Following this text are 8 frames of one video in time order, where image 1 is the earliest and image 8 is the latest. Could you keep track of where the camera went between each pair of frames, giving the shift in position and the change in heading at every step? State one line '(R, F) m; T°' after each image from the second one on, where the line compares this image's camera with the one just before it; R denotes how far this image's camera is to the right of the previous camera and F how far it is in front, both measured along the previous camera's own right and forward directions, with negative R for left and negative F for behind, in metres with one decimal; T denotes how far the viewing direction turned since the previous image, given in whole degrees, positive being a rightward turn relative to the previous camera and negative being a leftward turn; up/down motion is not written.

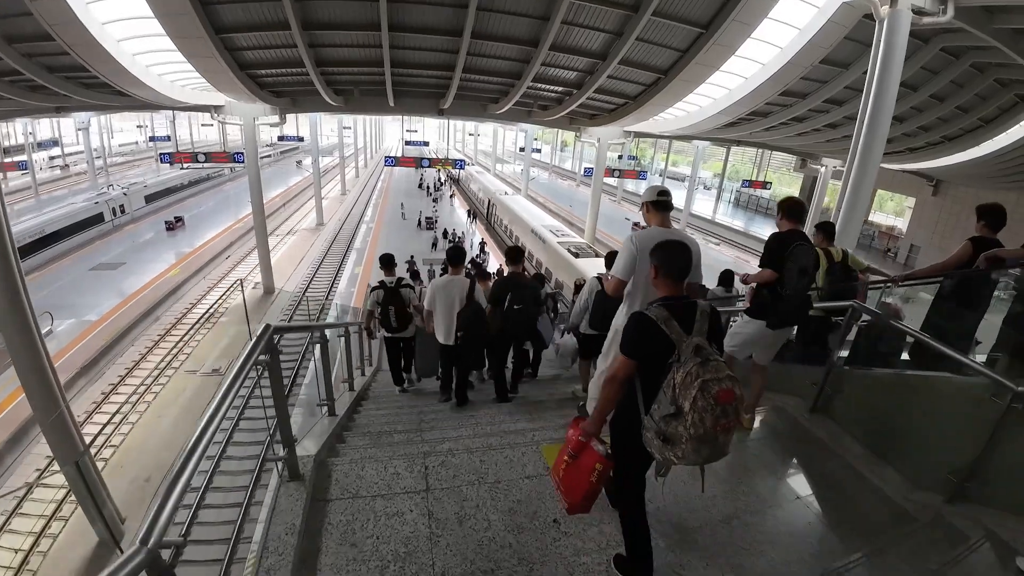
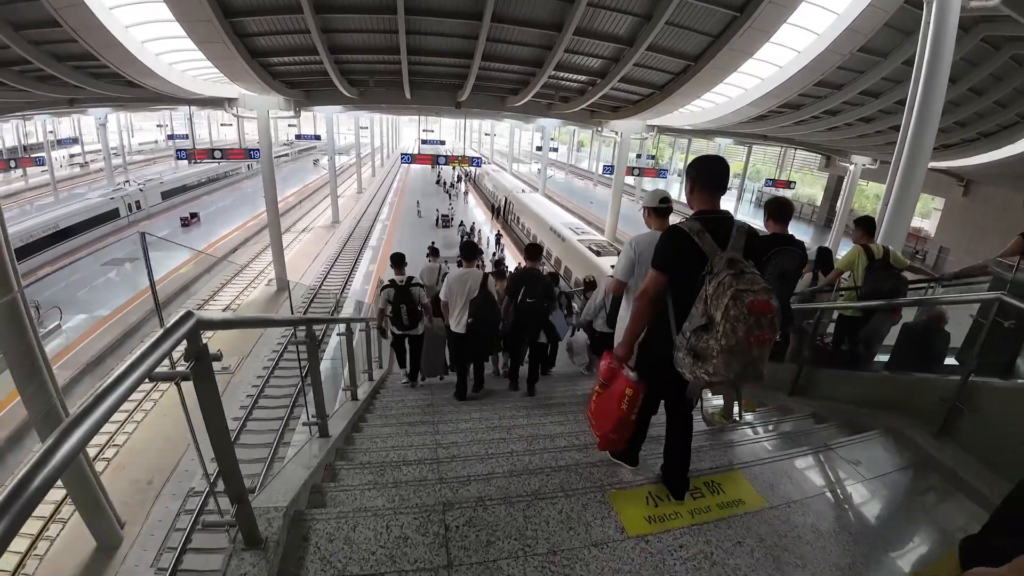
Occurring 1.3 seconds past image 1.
(-0.1, +0.5) m; -2°
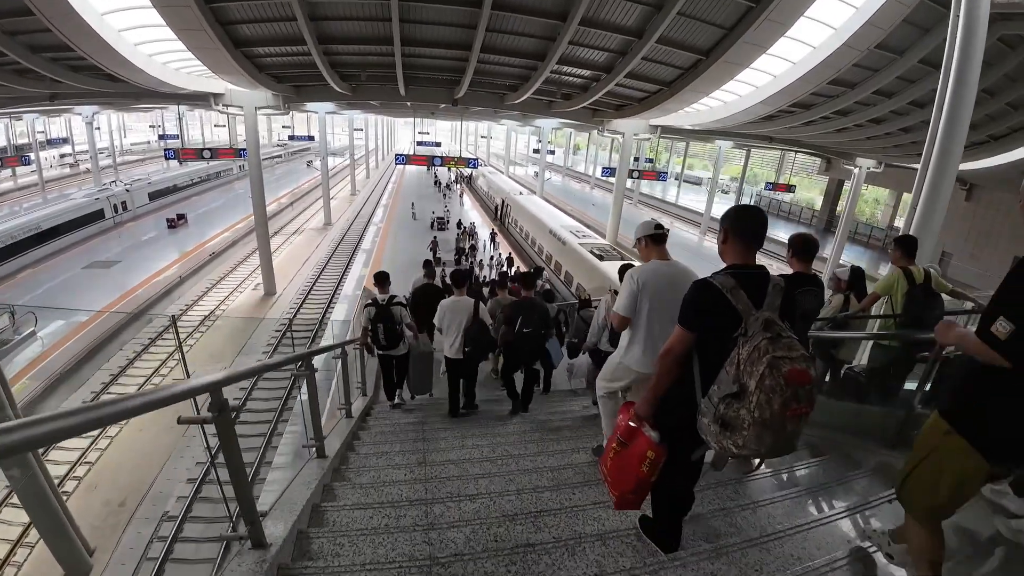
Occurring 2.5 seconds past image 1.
(-0.1, +0.6) m; +1°
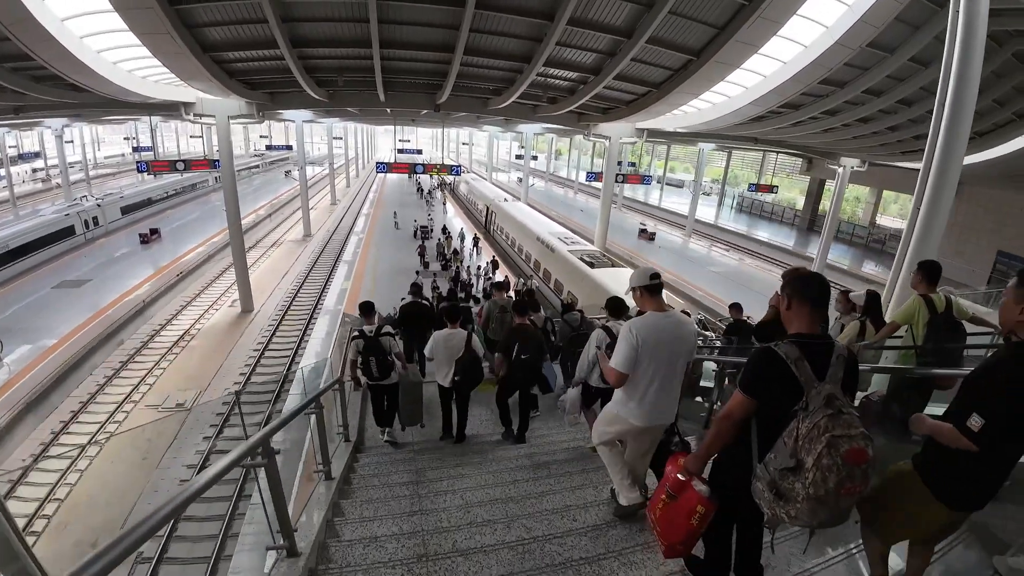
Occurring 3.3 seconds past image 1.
(-0.1, +0.5) m; +2°
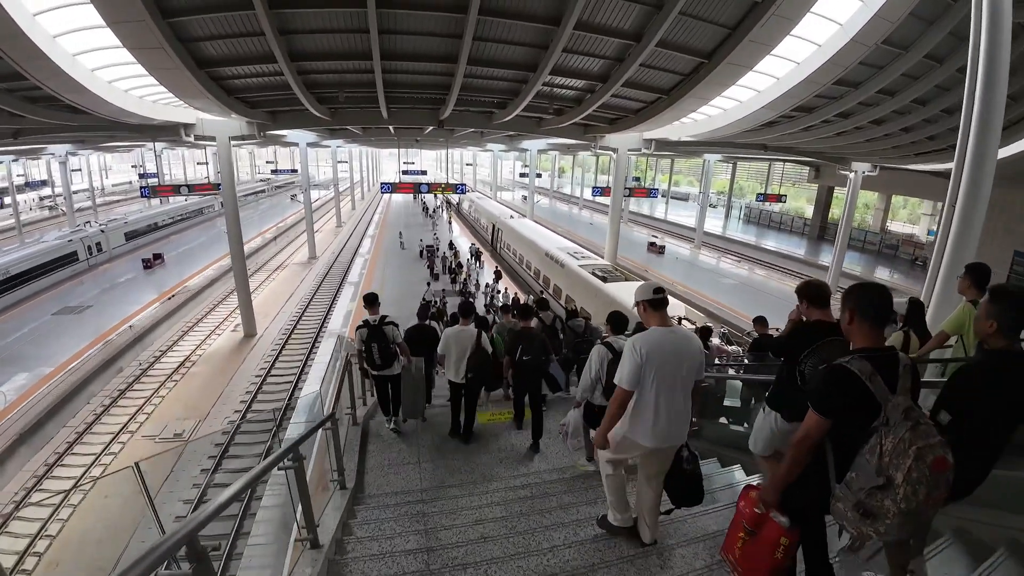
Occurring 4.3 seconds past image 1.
(-0.1, +0.5) m; -1°
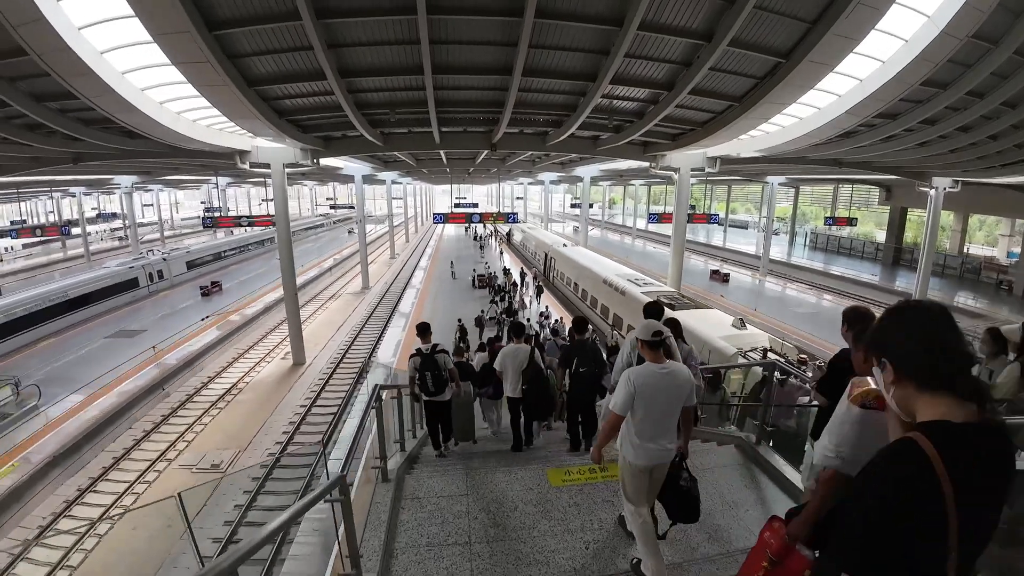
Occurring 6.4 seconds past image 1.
(-0.2, +0.8) m; -6°
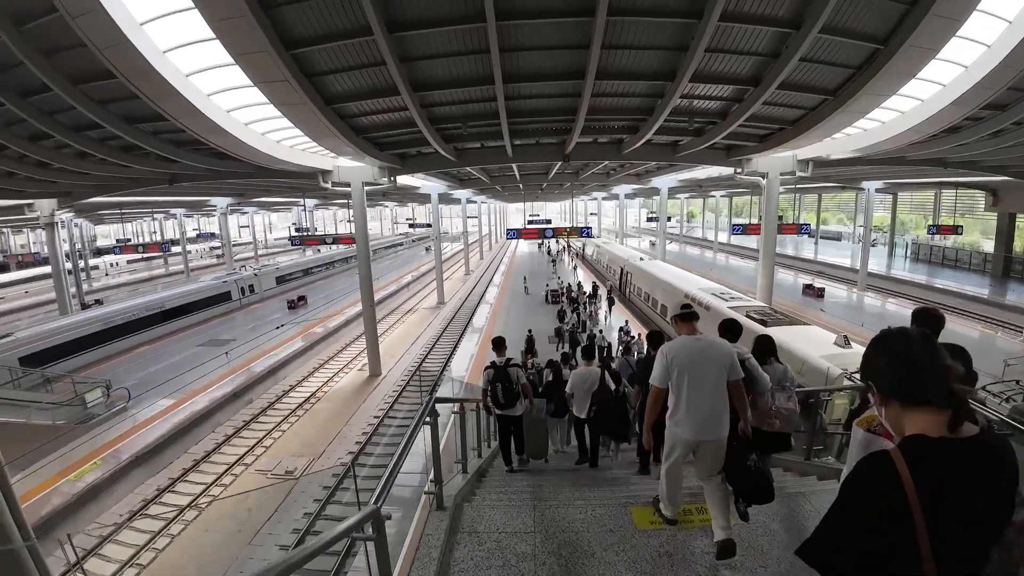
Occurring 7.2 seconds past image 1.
(0.0, +0.3) m; -8°
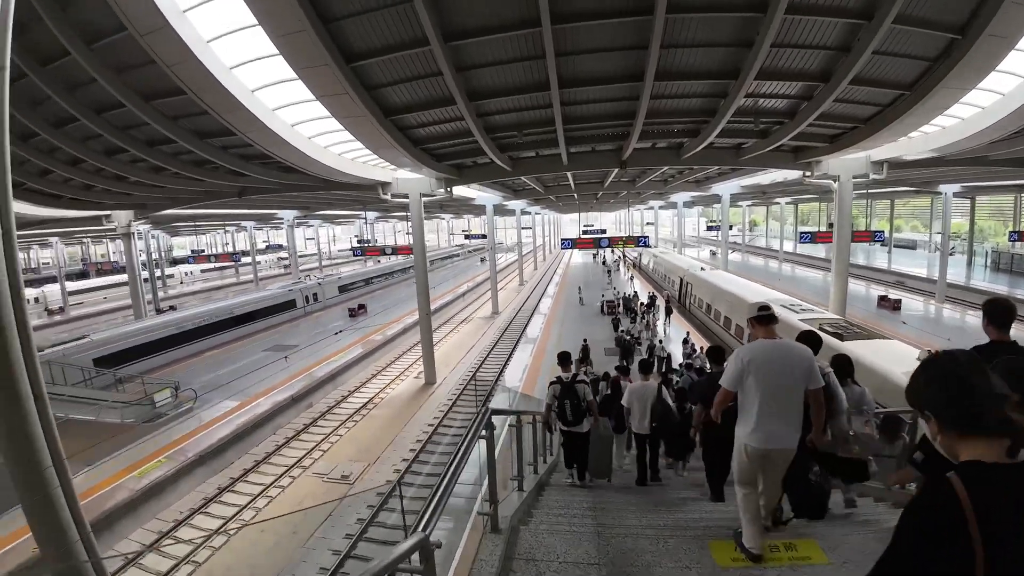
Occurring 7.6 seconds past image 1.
(0.0, +0.2) m; -6°
